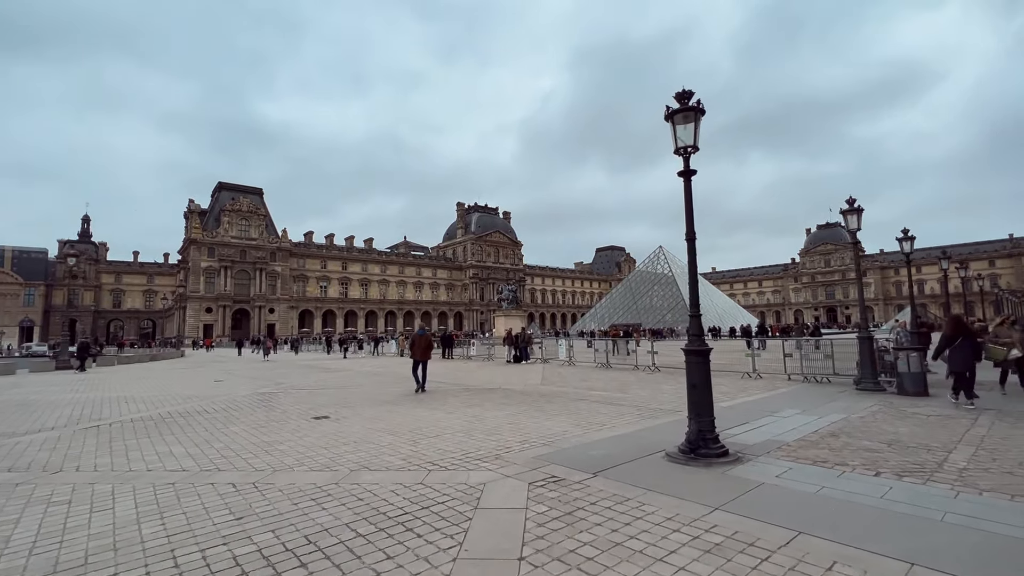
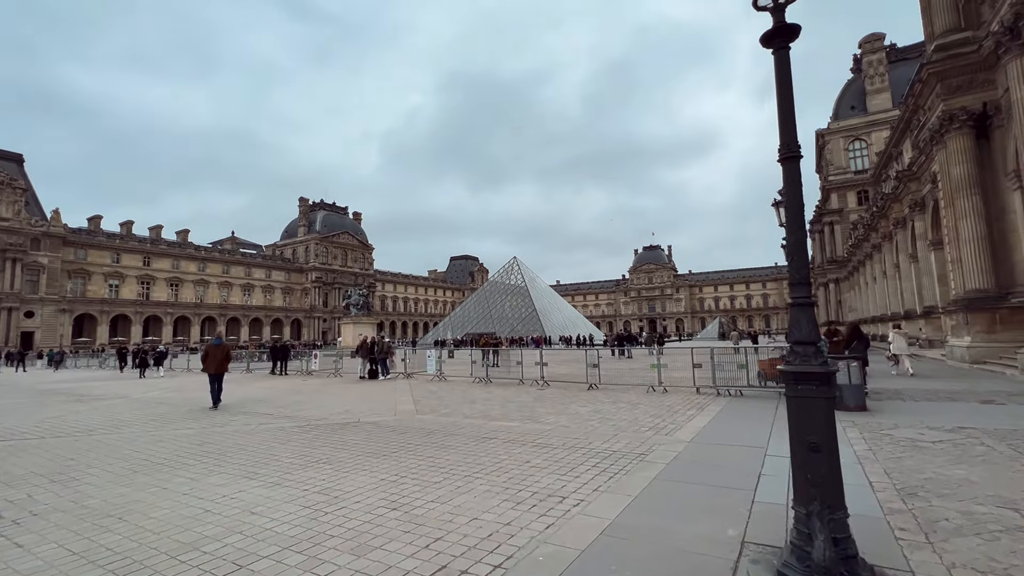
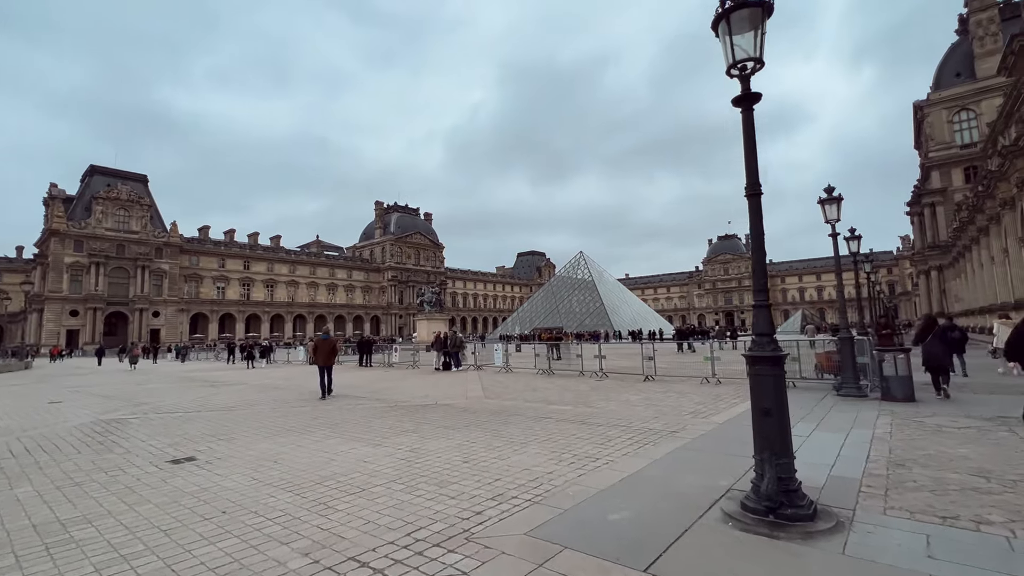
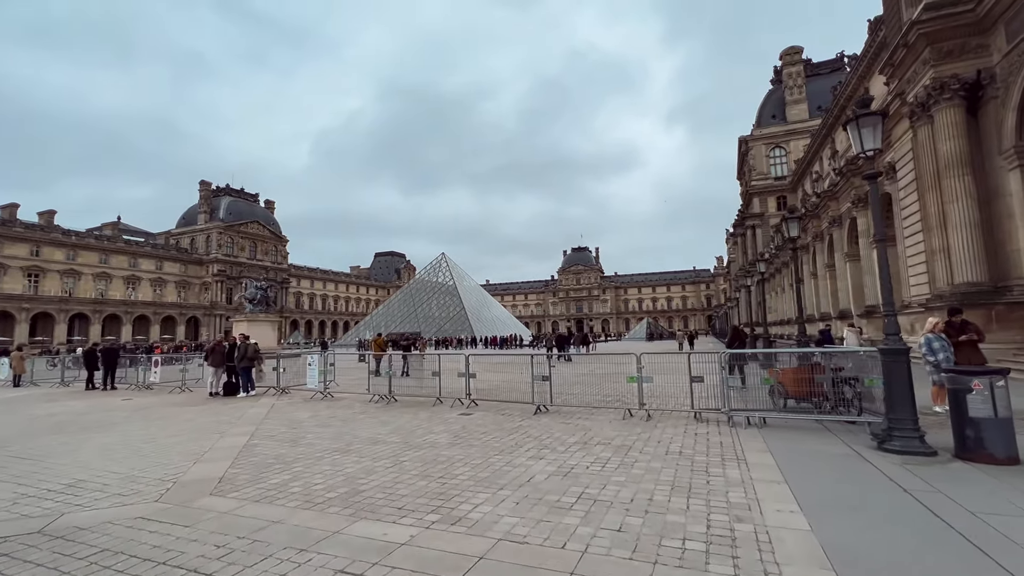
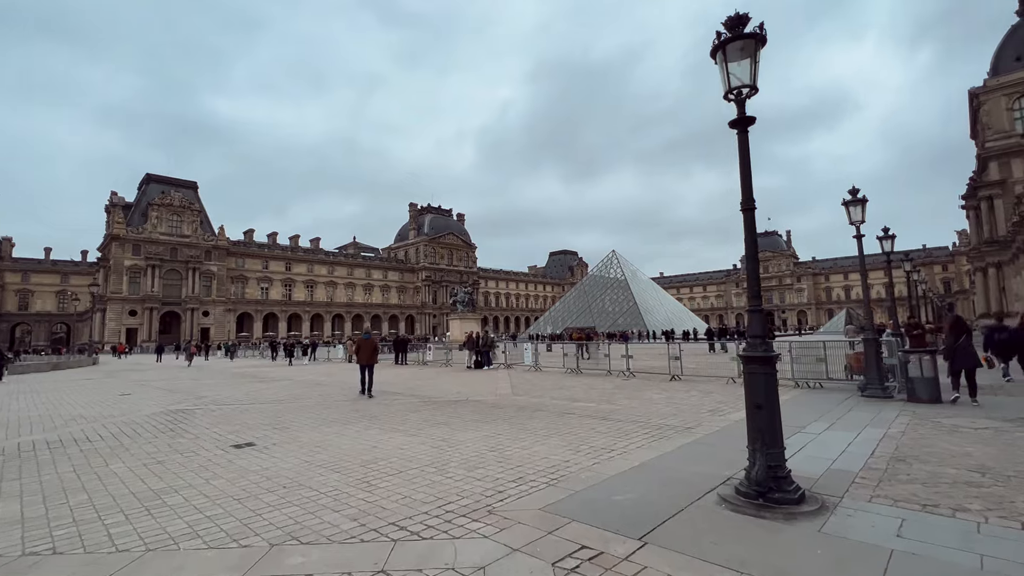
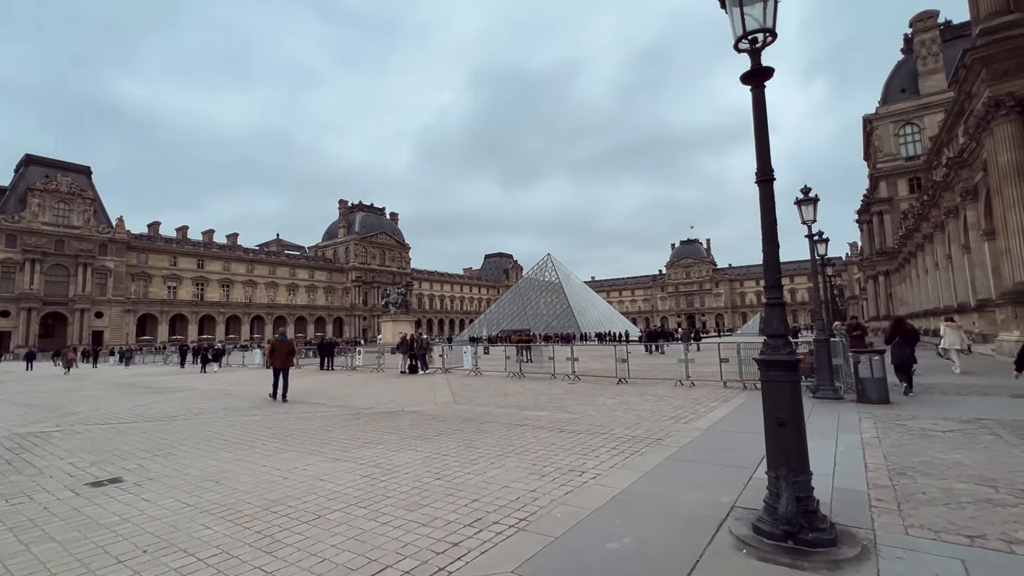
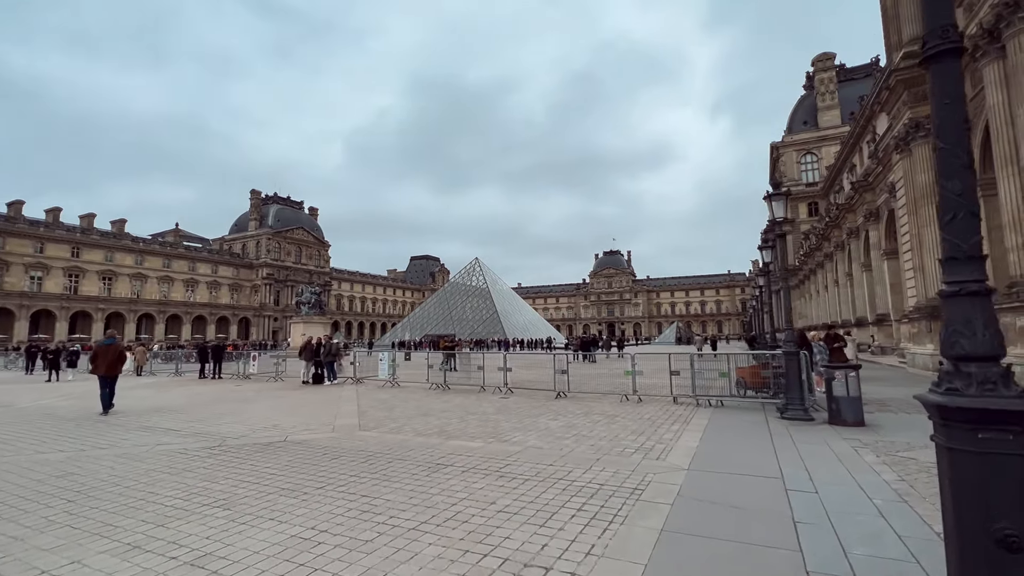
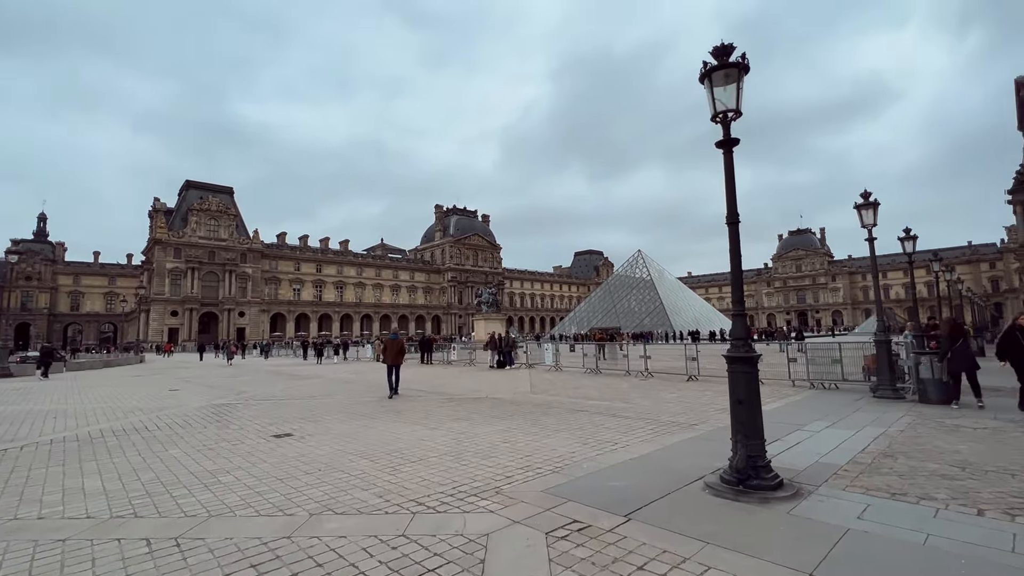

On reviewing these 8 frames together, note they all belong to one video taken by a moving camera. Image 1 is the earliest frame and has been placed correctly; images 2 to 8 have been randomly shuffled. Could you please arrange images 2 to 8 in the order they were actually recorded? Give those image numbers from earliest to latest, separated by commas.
8, 5, 3, 6, 2, 7, 4
